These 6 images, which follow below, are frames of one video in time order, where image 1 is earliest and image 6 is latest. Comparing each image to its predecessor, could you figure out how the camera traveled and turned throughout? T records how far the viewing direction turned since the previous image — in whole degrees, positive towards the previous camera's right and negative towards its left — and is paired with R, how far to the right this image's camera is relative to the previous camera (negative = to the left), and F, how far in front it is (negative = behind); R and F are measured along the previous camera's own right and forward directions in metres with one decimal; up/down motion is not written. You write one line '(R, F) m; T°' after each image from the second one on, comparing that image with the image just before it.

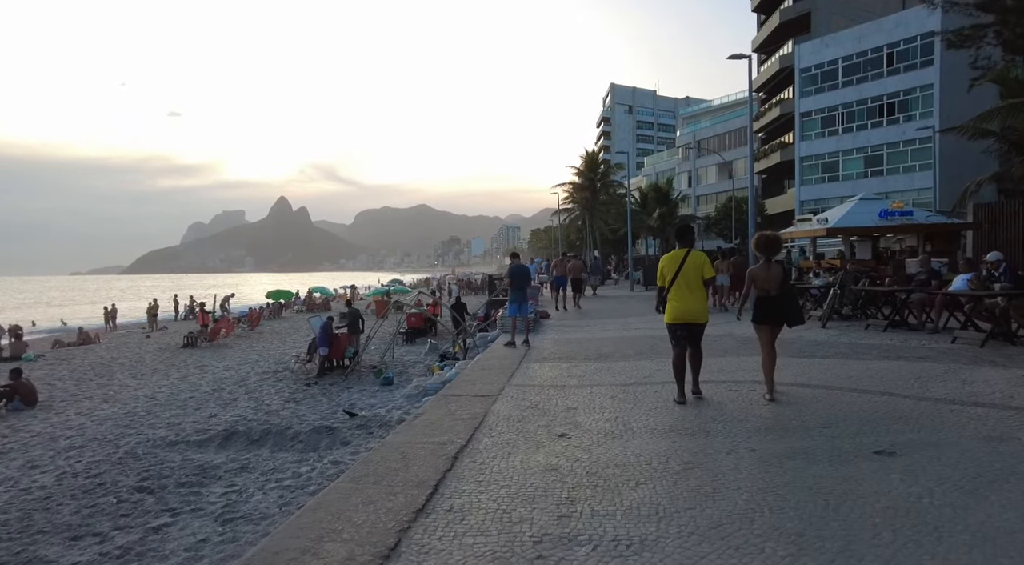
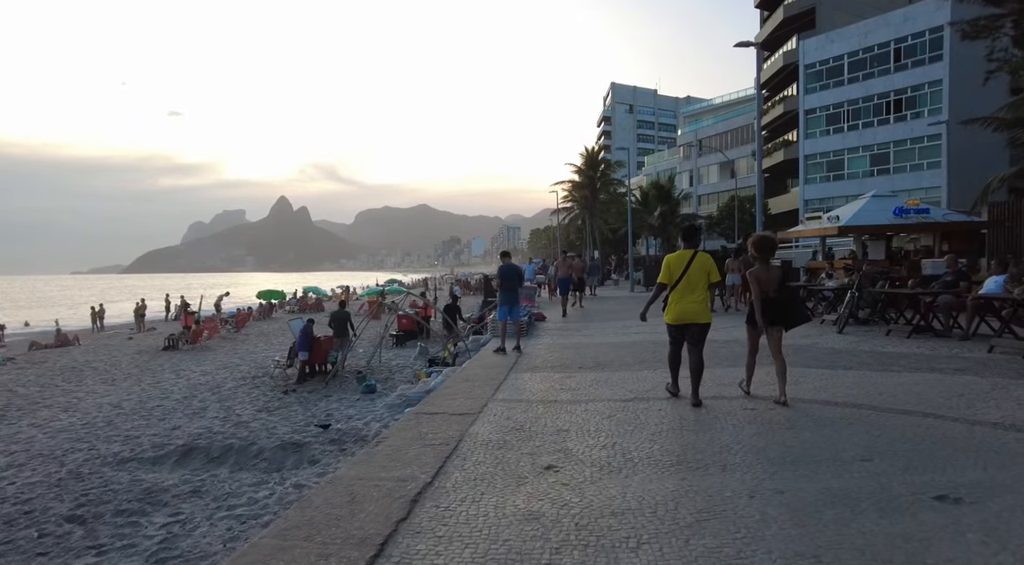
(+0.2, +0.9) m; 0°
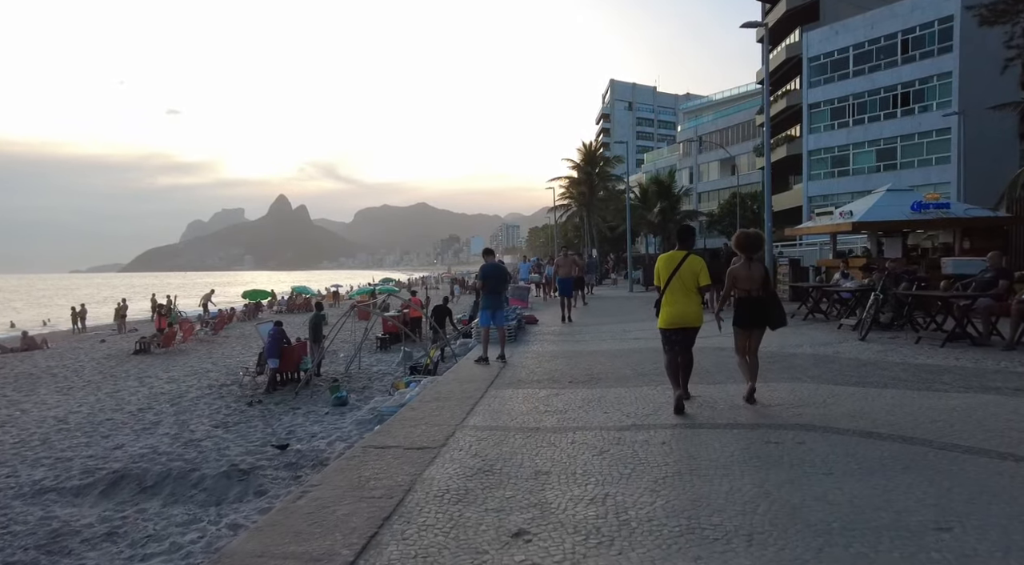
(+0.2, +1.2) m; 0°
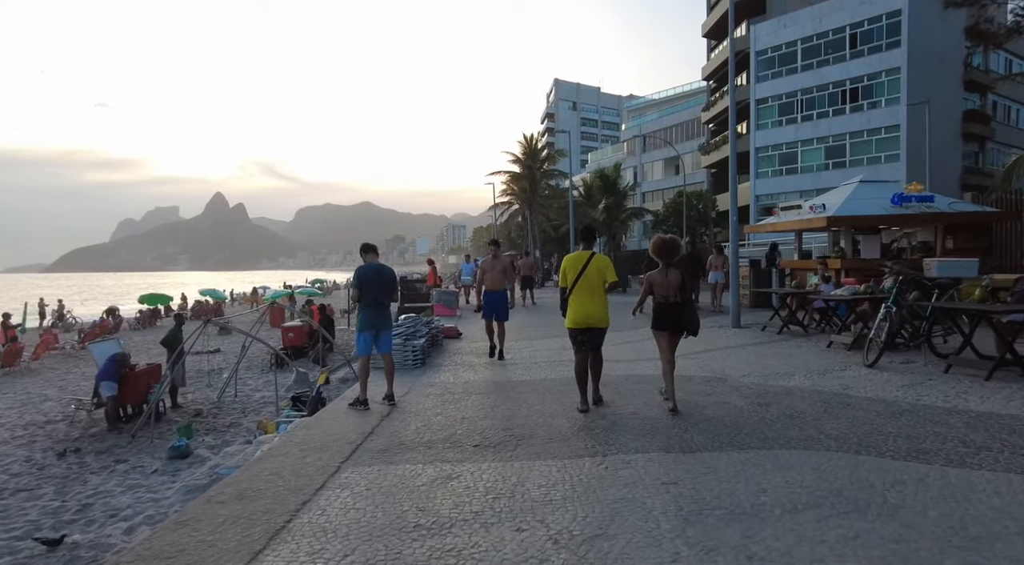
(+0.6, +2.7) m; +5°
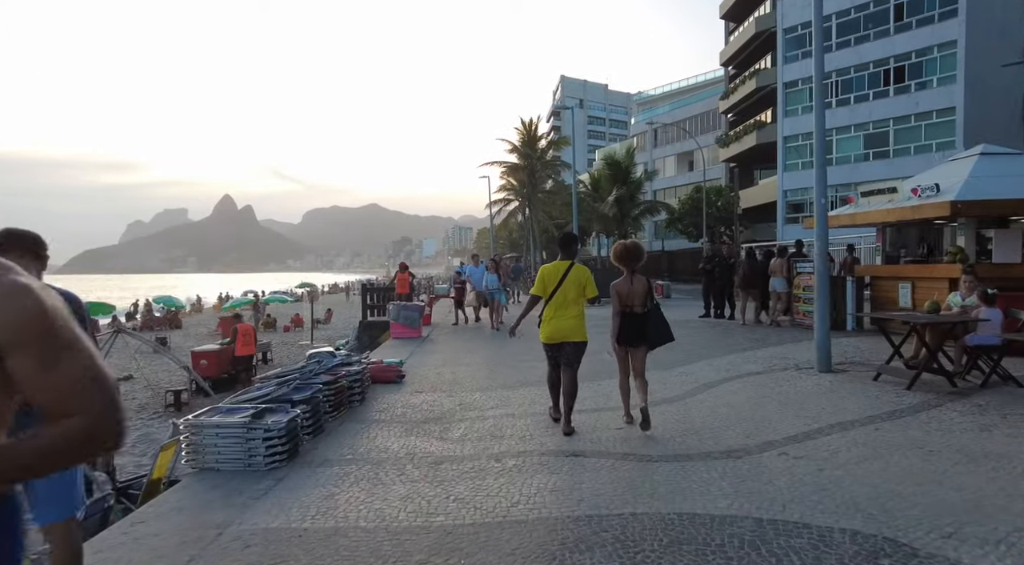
(+0.5, +4.1) m; -1°
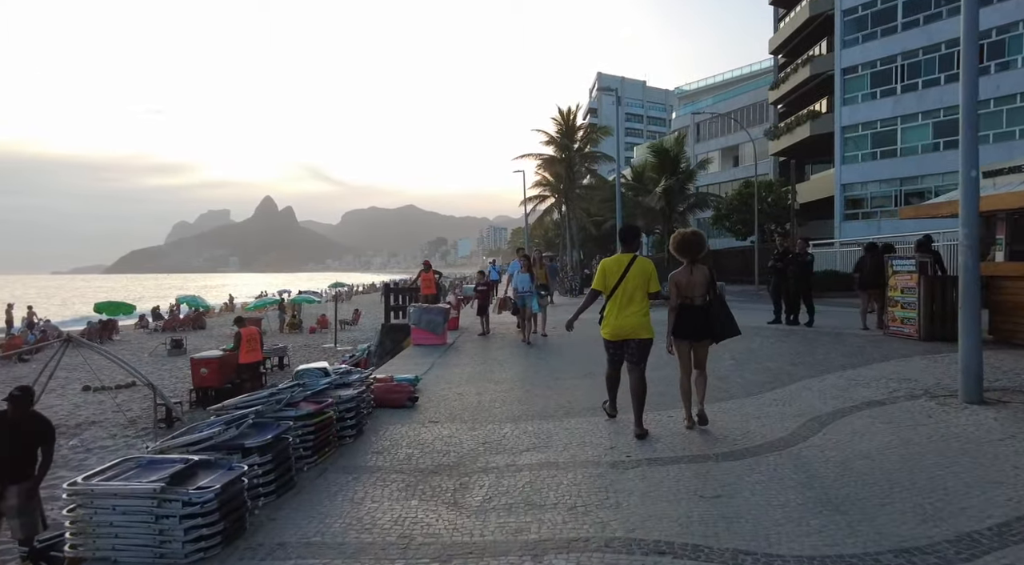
(-0.1, +1.7) m; -3°
